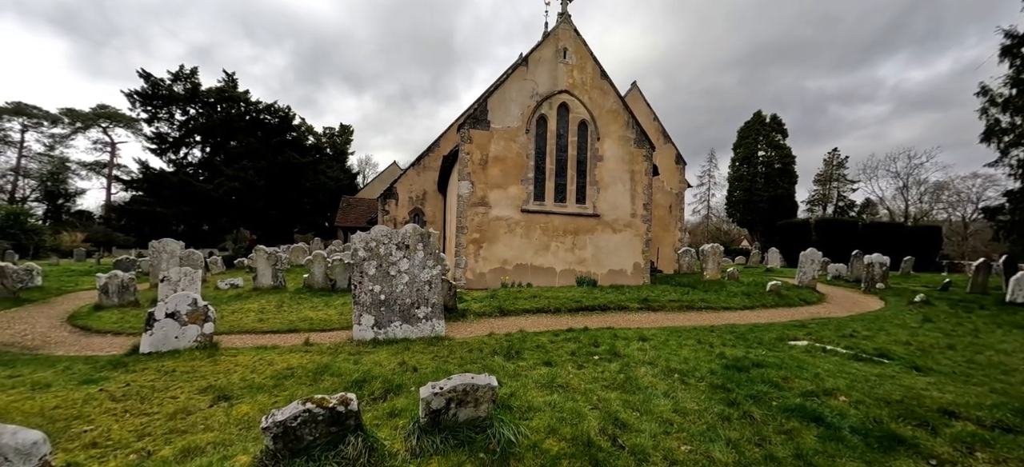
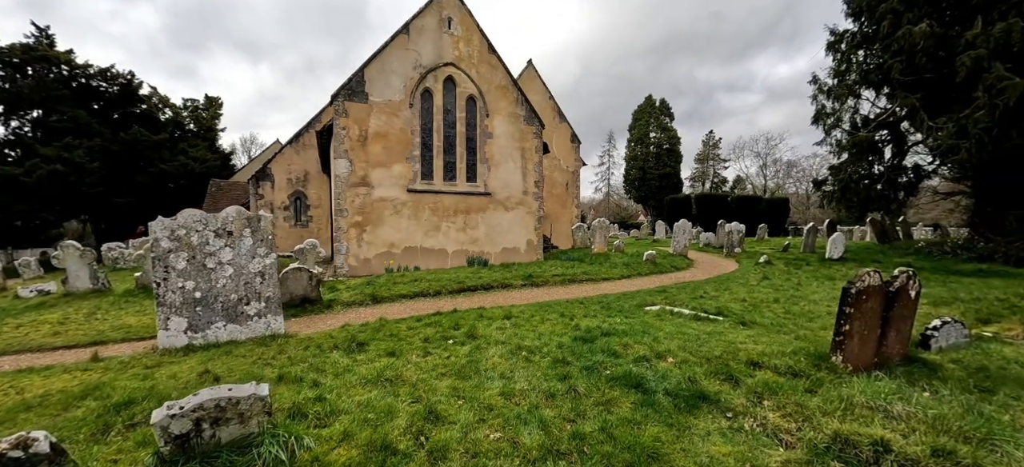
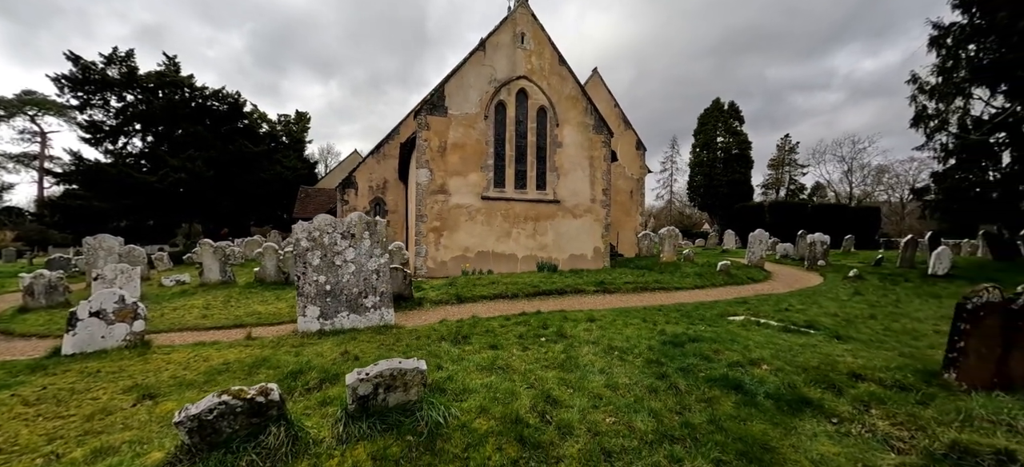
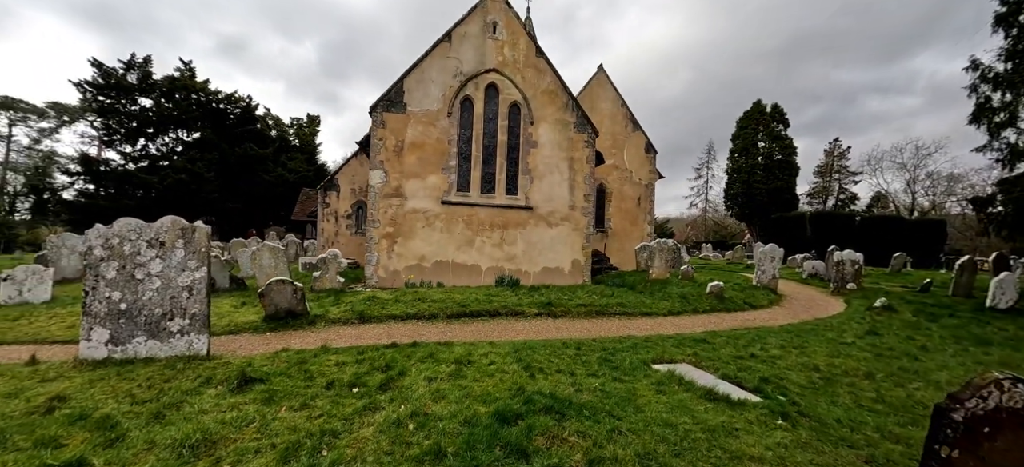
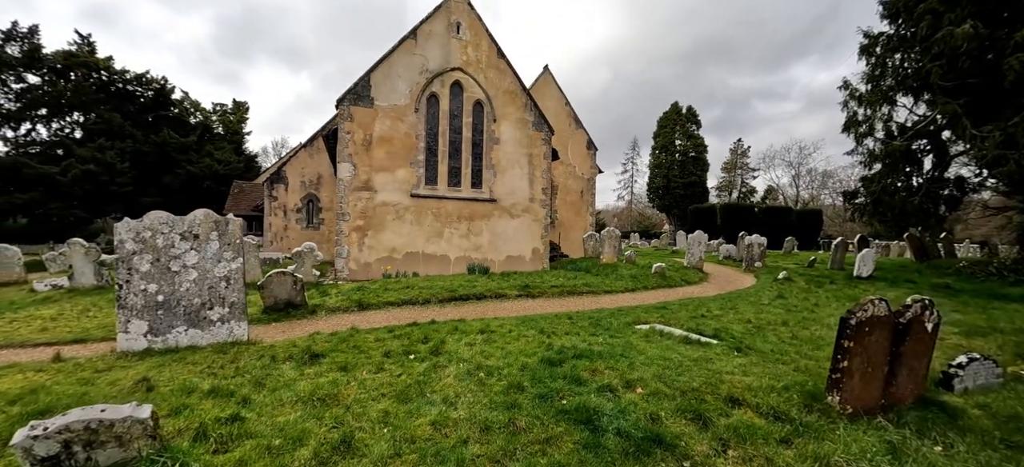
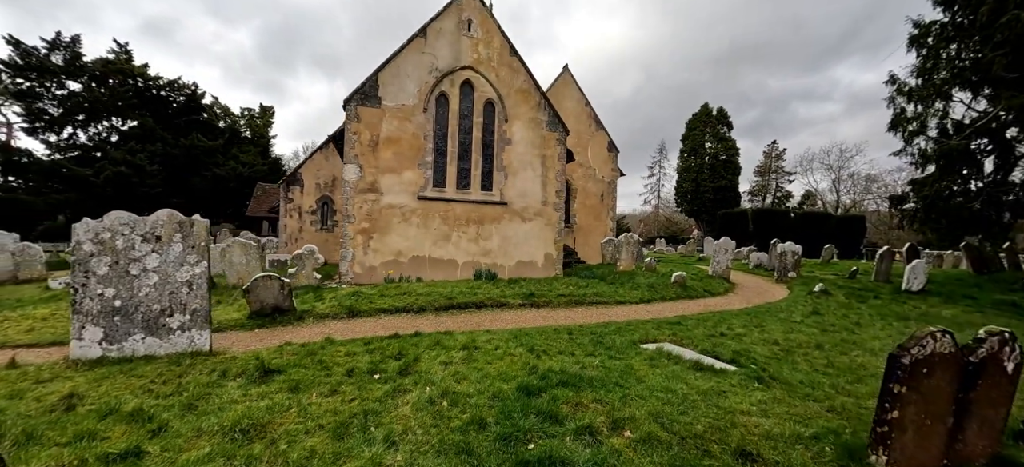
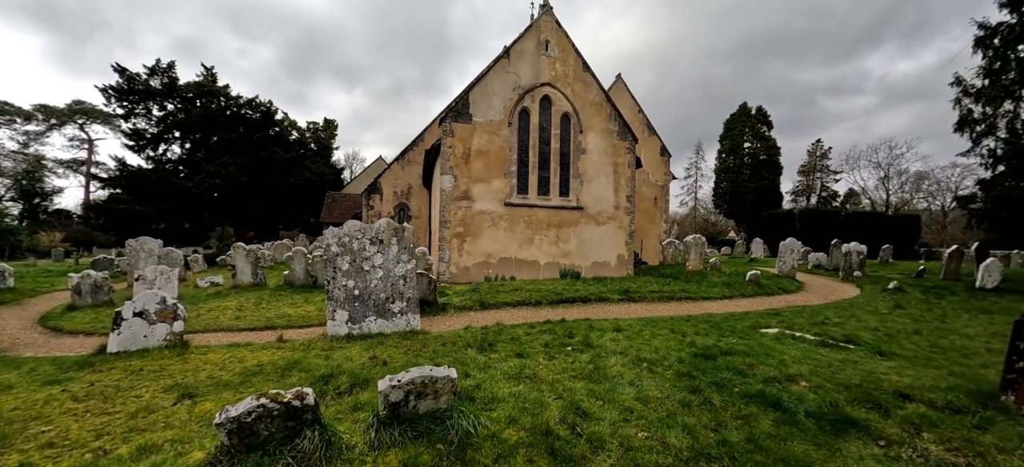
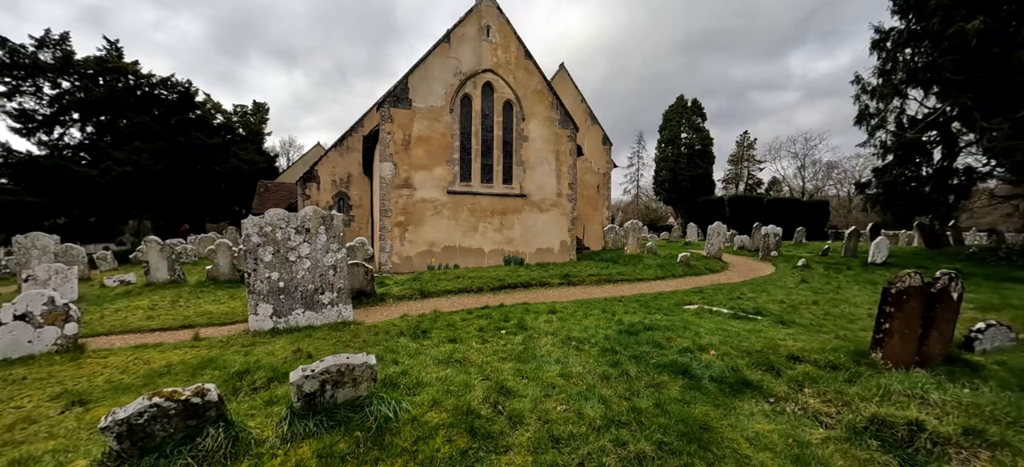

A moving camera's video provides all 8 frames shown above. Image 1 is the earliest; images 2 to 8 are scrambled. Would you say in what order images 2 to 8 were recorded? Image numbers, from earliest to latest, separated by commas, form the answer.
7, 3, 8, 2, 5, 6, 4
